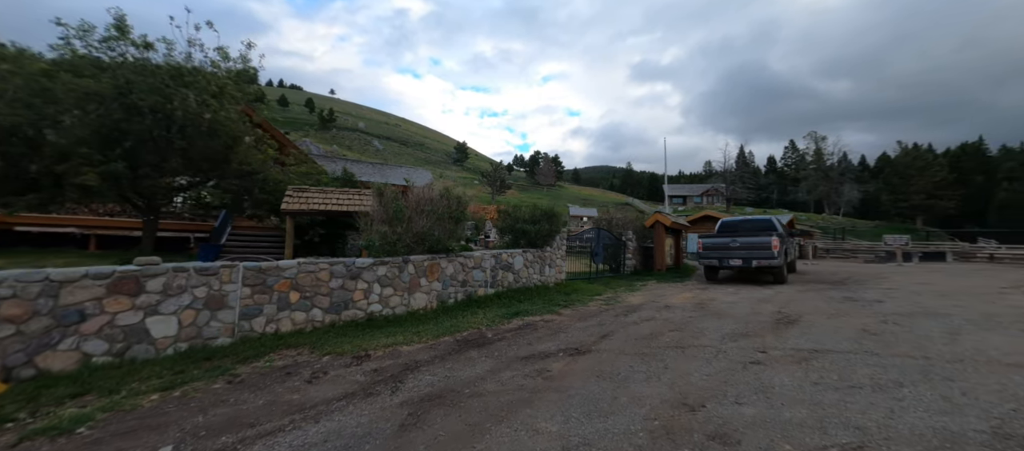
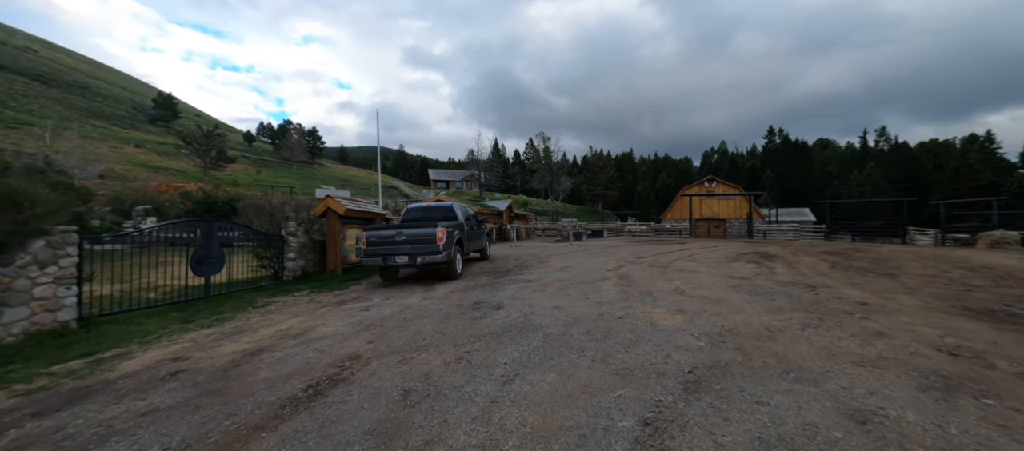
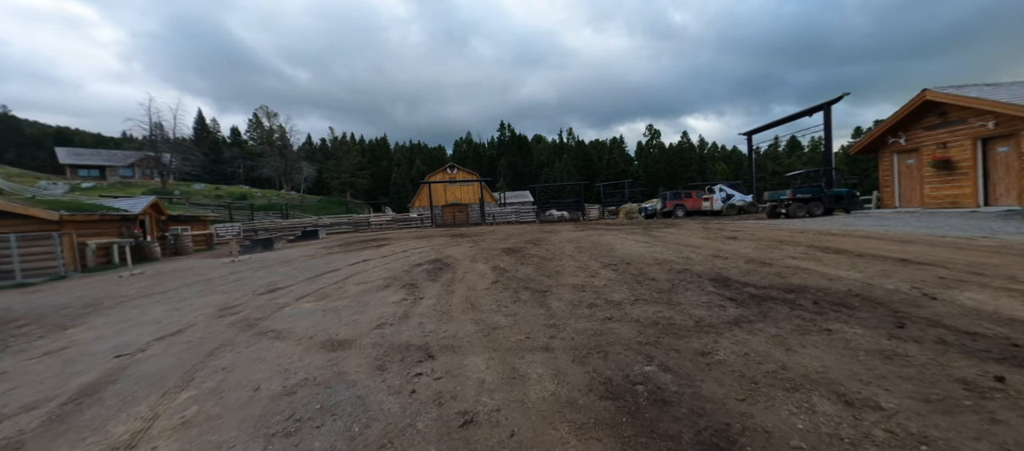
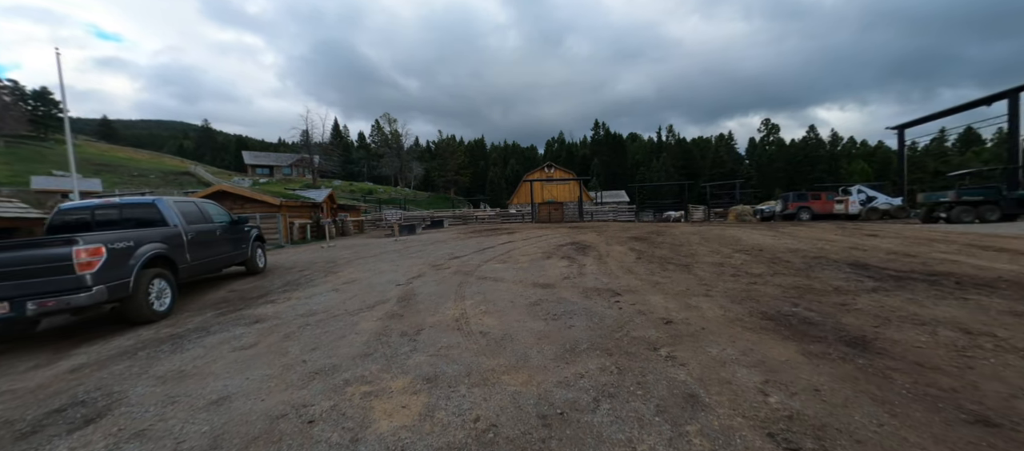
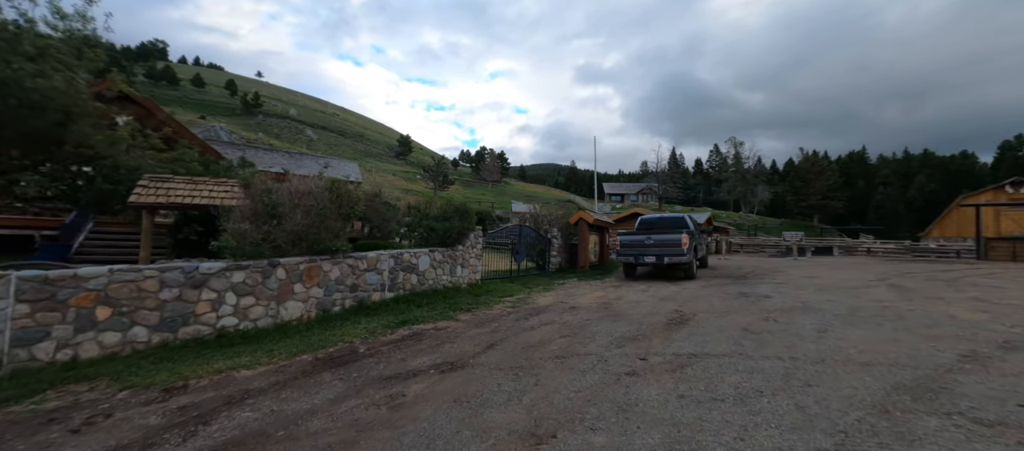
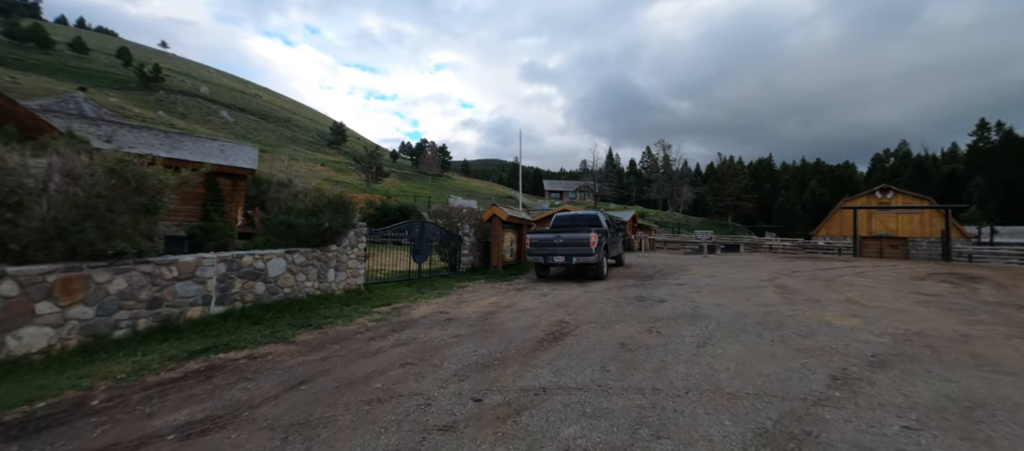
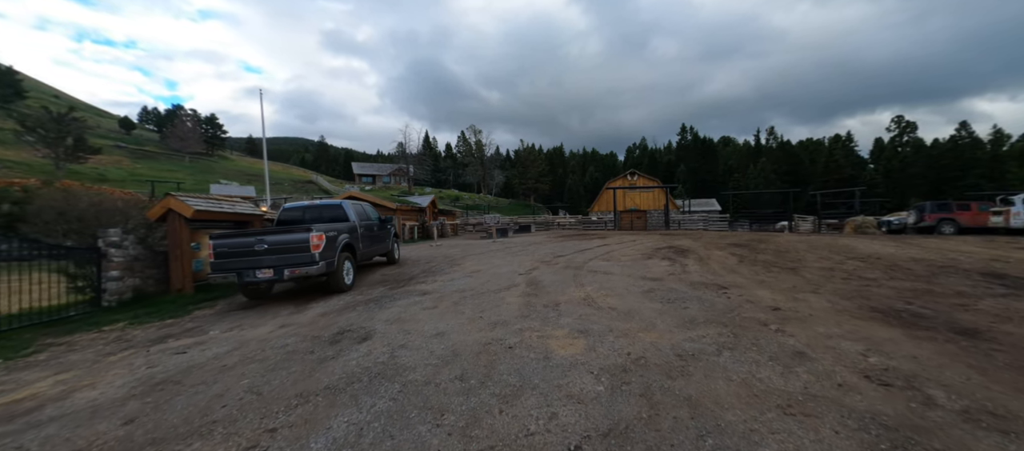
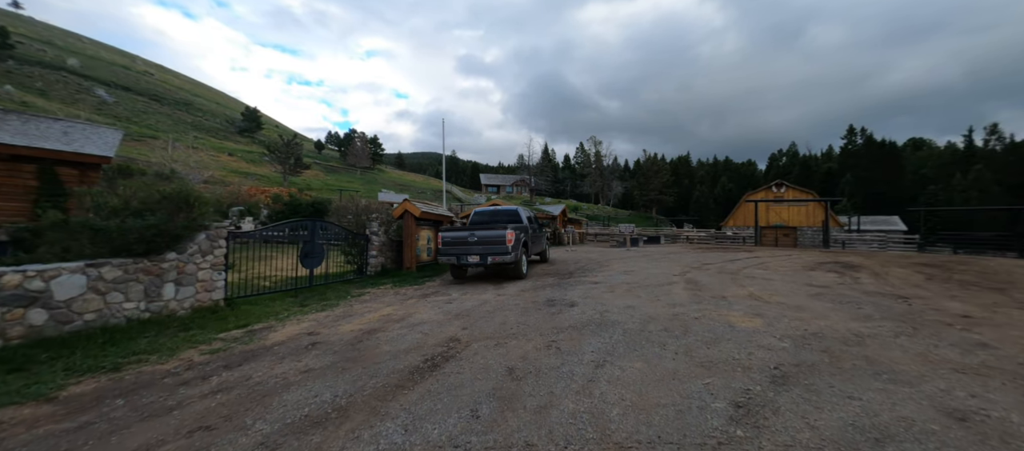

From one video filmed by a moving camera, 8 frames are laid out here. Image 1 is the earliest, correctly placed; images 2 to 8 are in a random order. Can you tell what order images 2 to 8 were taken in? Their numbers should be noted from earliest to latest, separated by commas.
5, 6, 8, 2, 7, 4, 3
